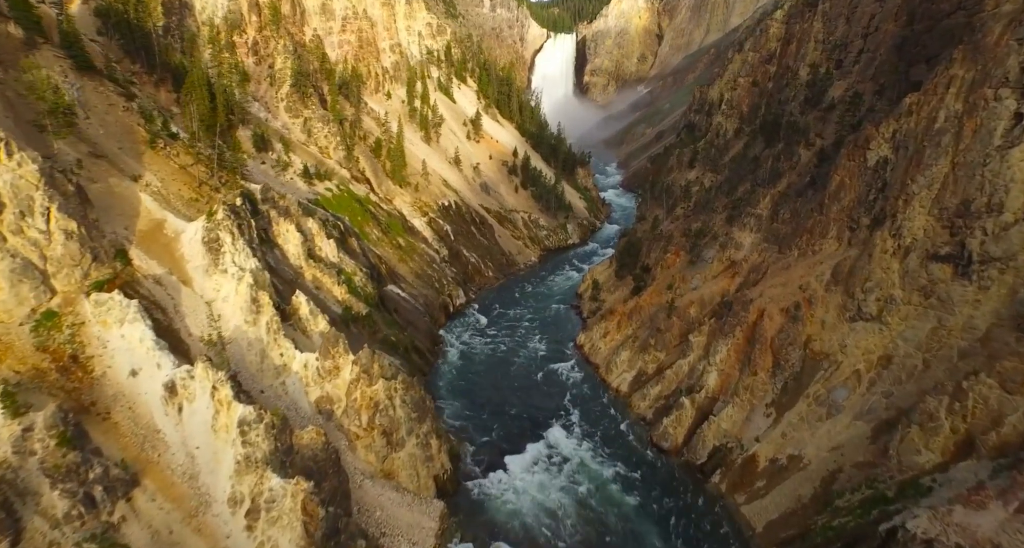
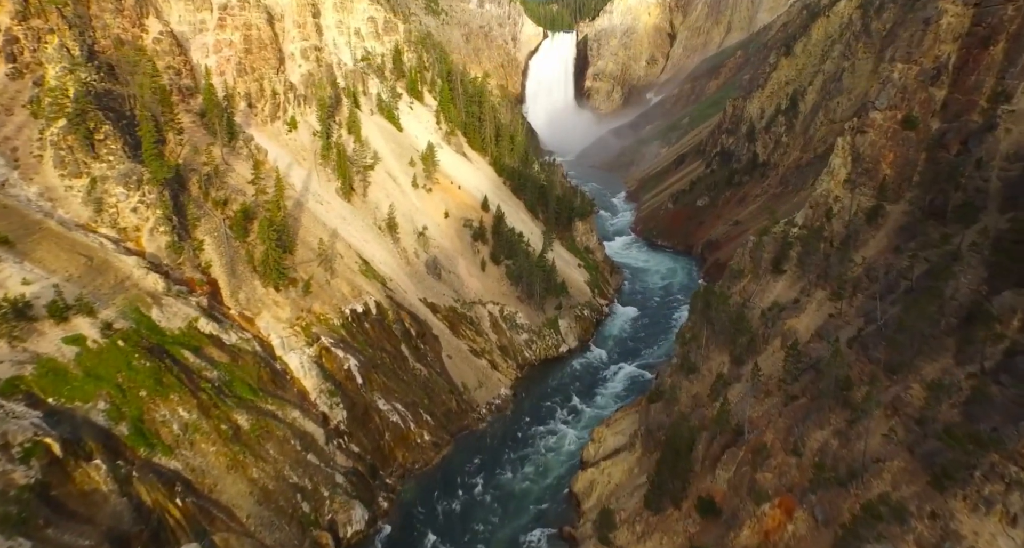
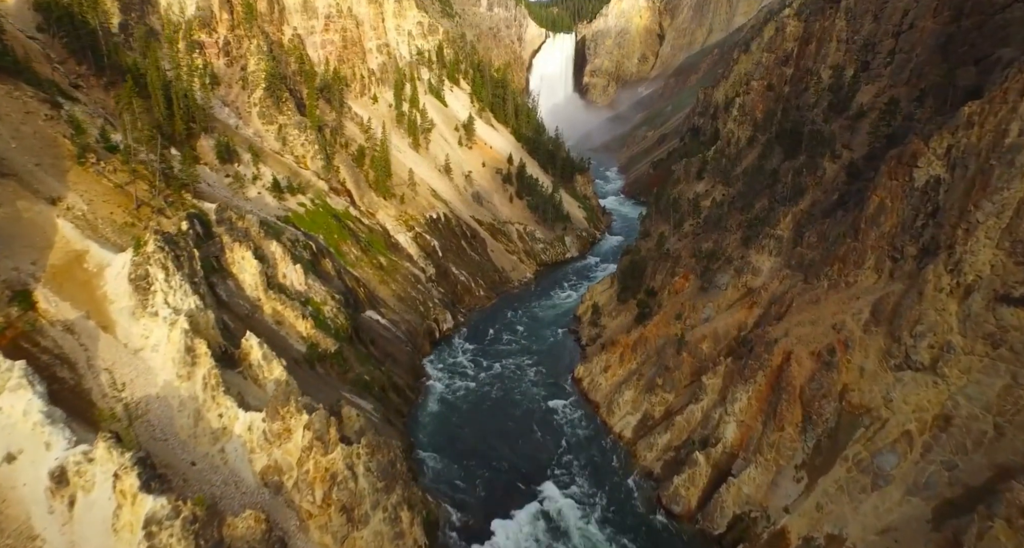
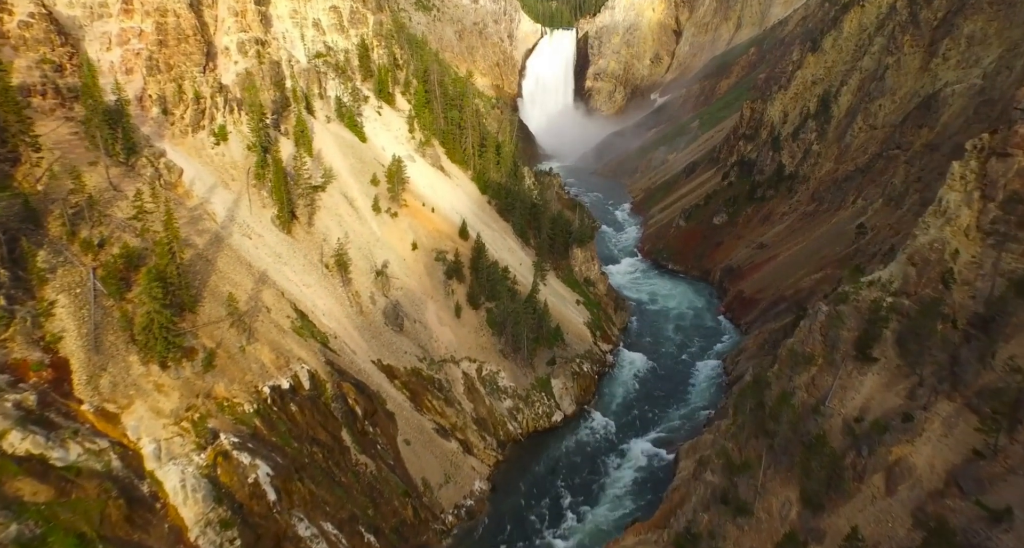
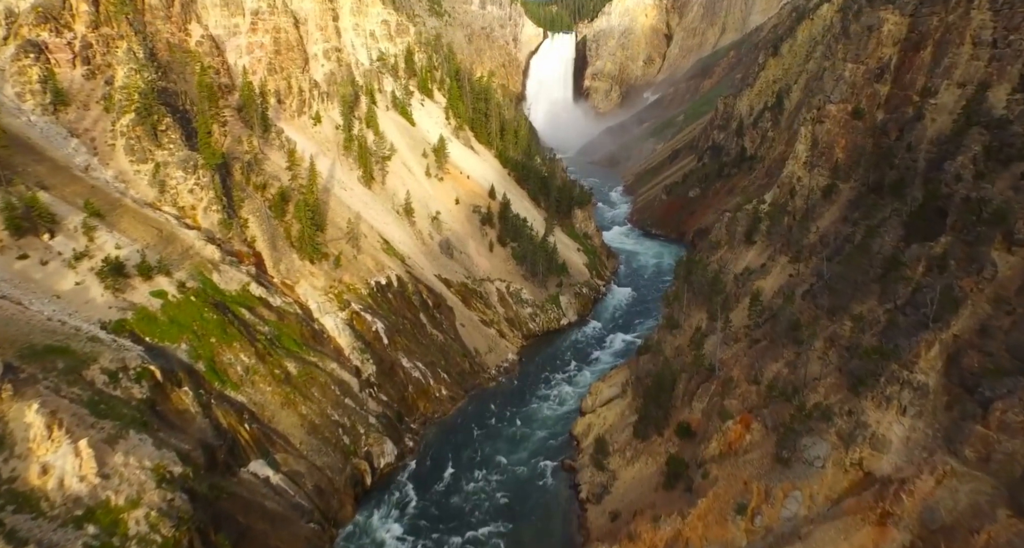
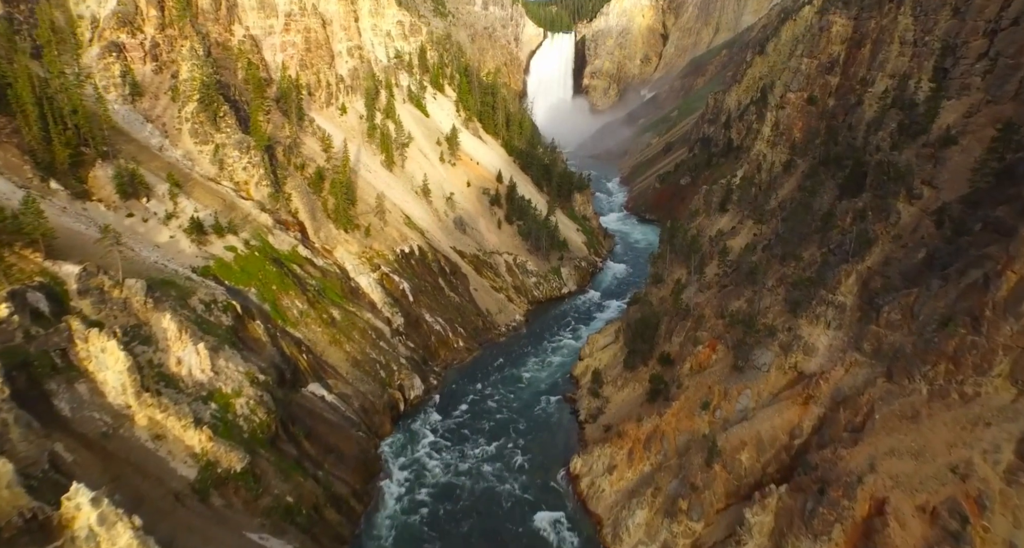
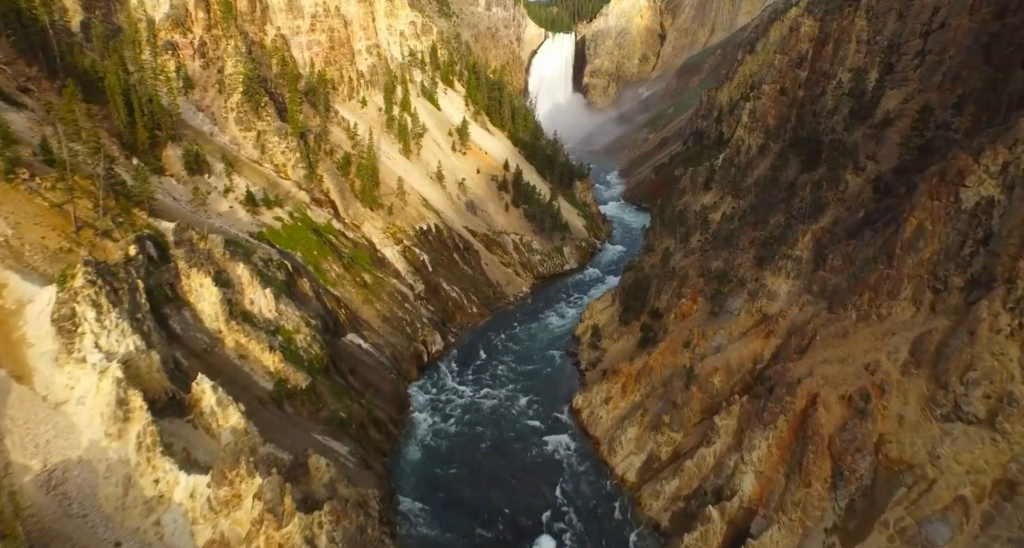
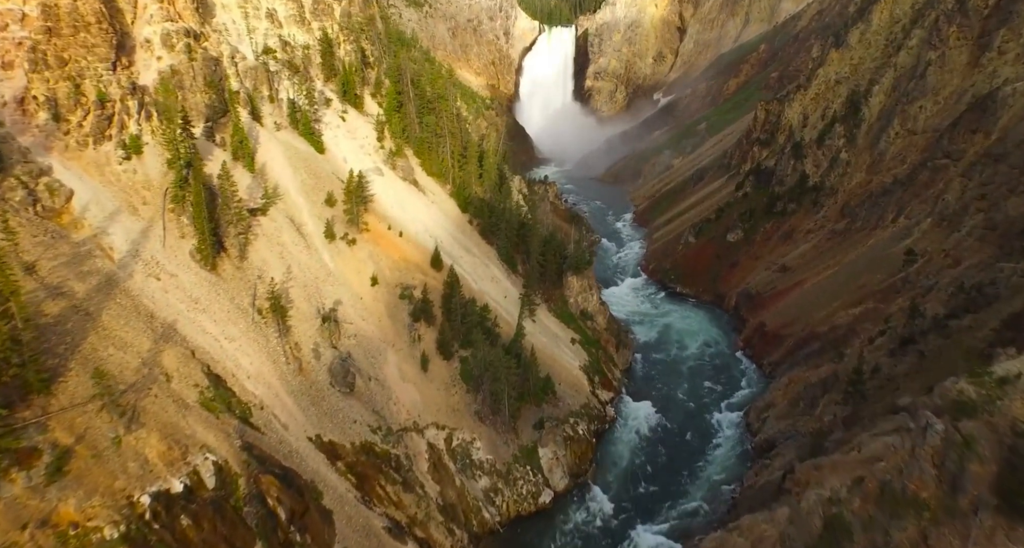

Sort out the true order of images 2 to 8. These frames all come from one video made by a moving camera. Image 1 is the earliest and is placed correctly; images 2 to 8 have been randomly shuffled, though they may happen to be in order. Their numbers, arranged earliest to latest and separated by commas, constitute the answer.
3, 7, 6, 5, 2, 4, 8
